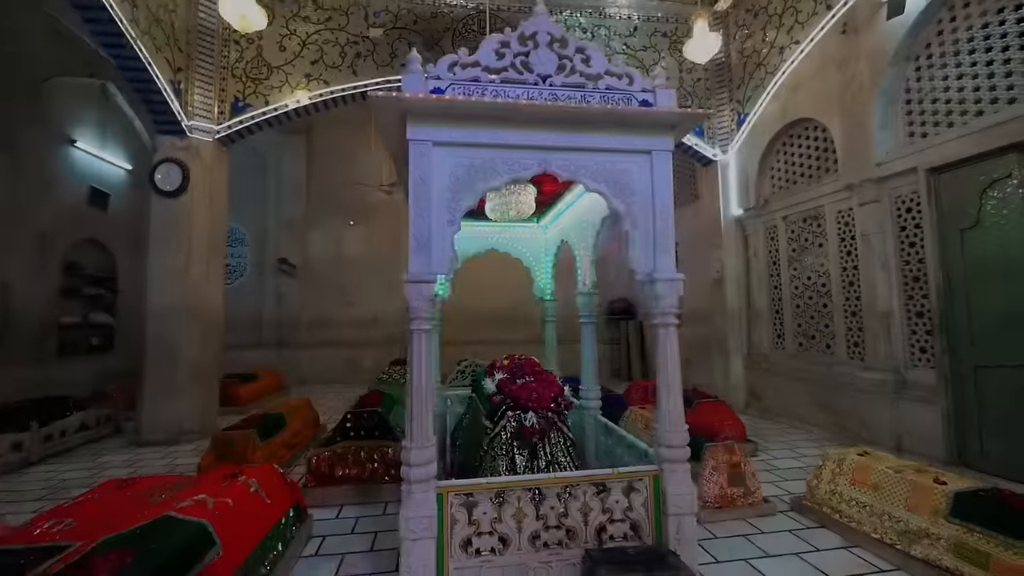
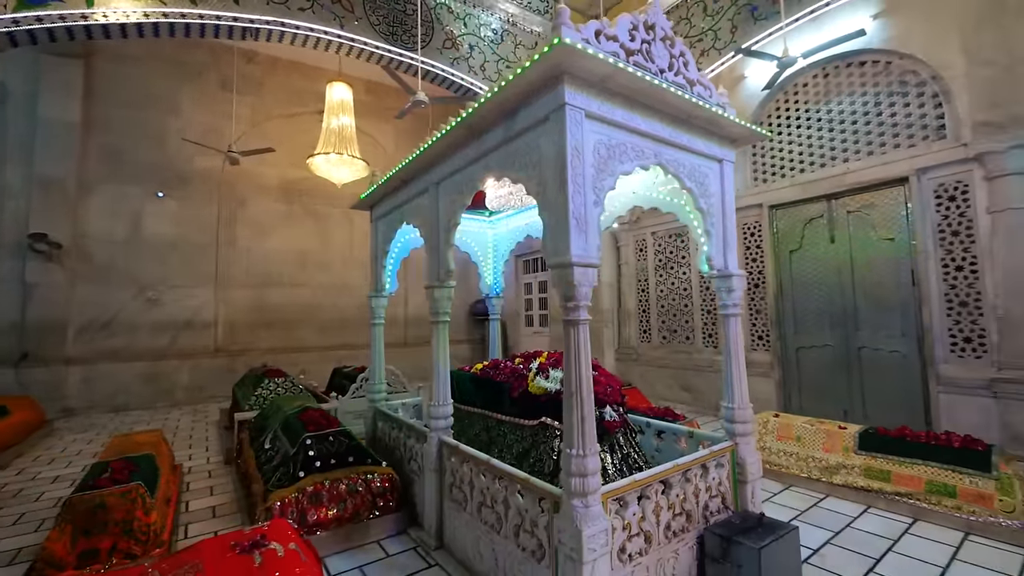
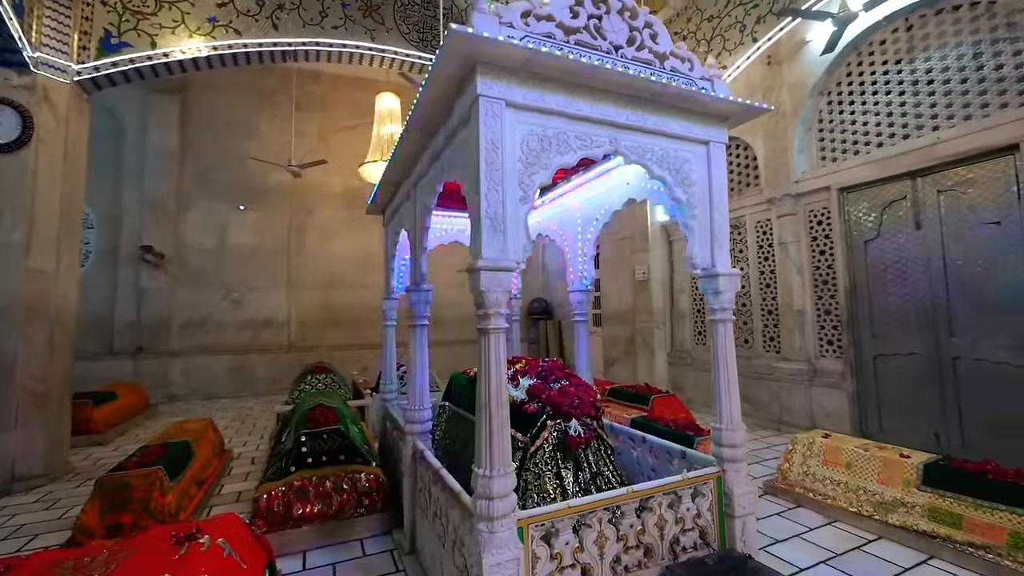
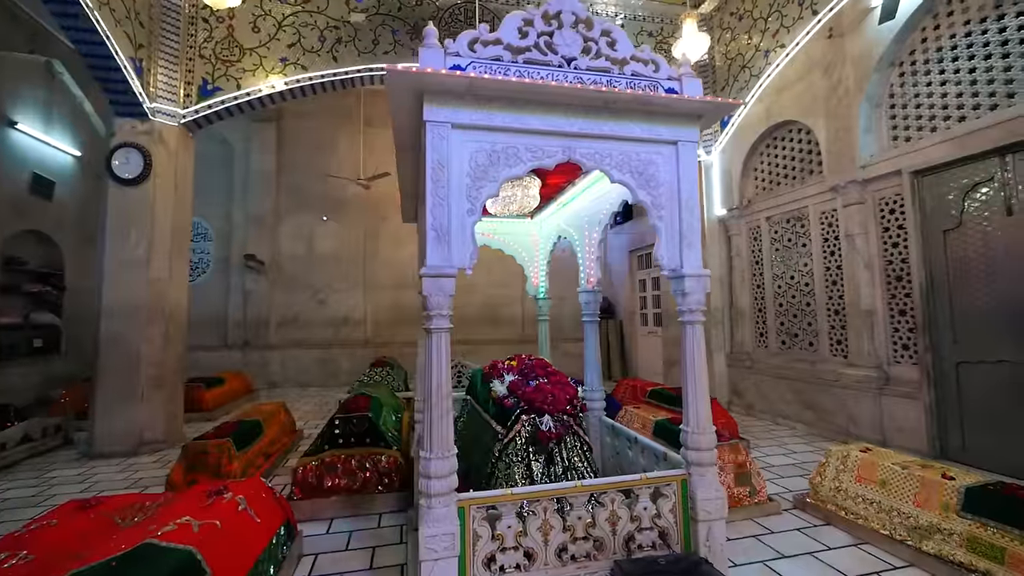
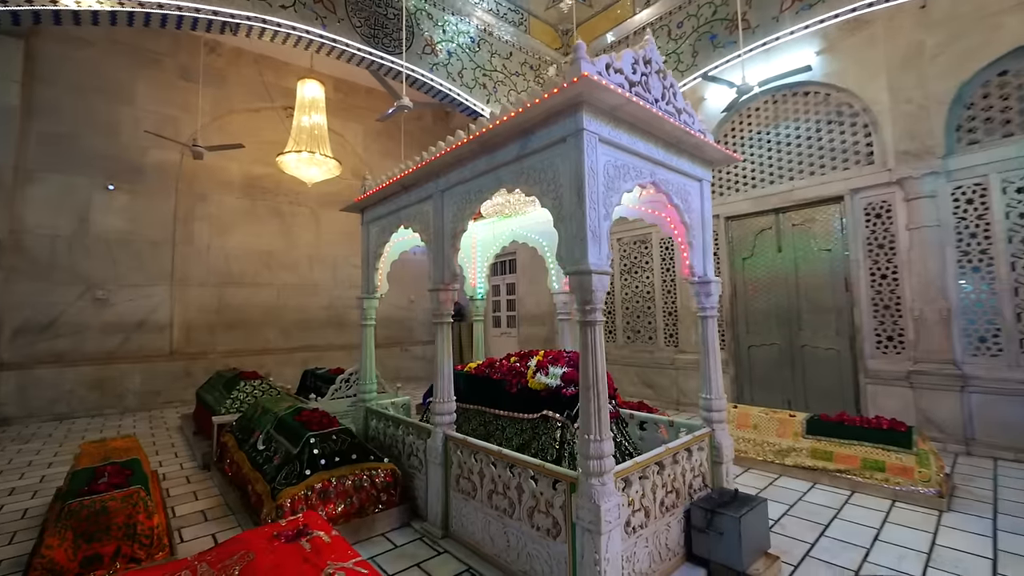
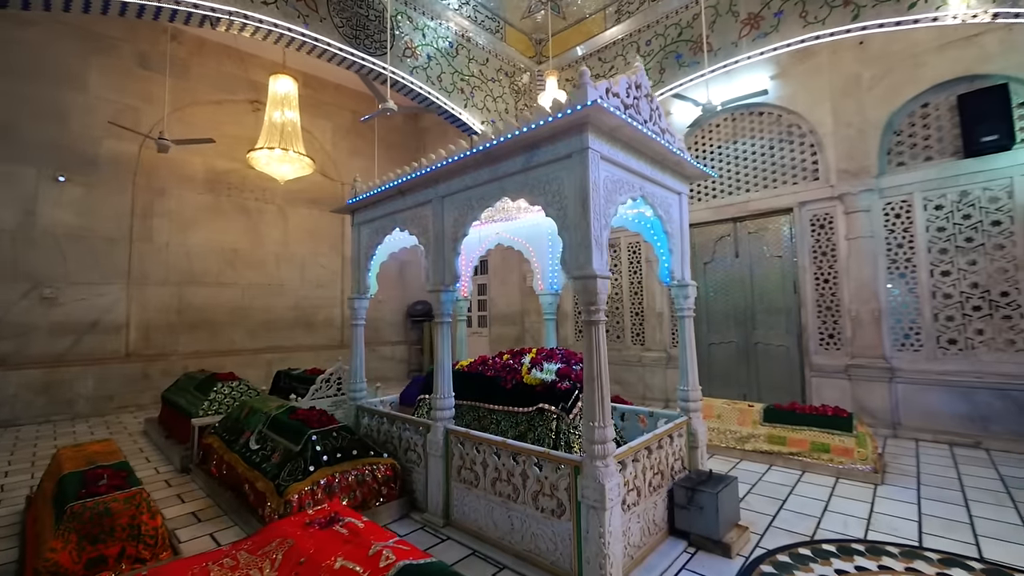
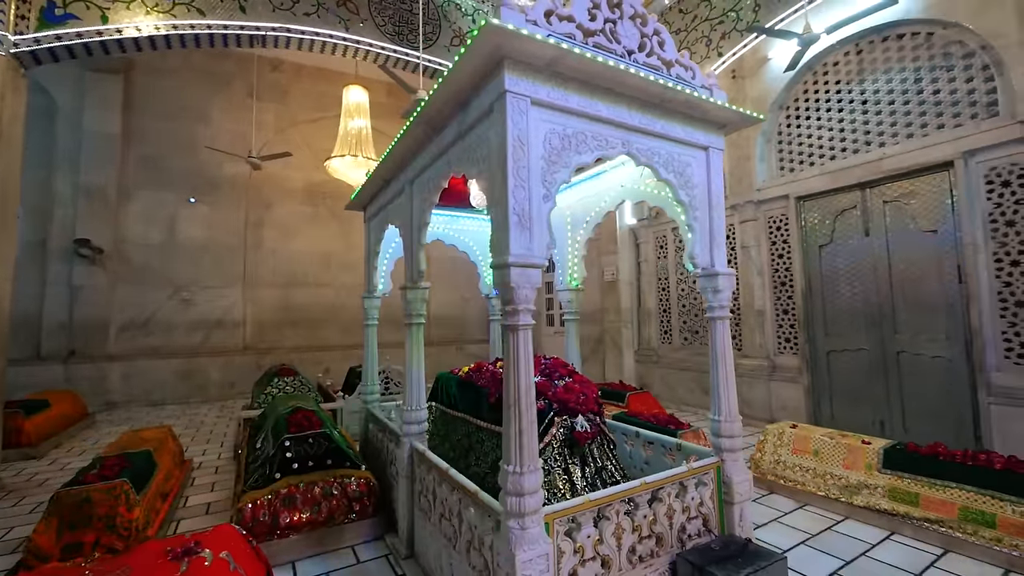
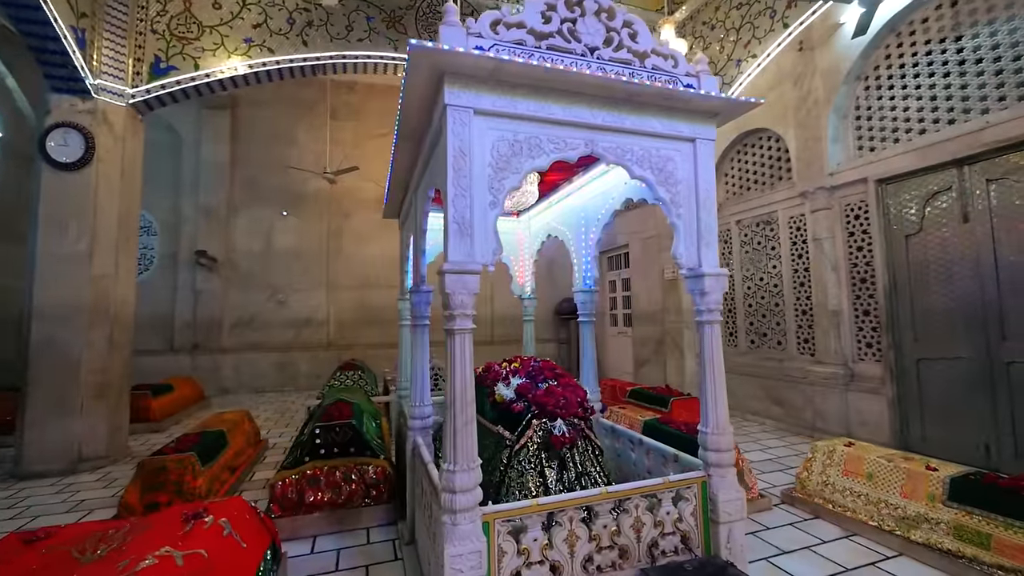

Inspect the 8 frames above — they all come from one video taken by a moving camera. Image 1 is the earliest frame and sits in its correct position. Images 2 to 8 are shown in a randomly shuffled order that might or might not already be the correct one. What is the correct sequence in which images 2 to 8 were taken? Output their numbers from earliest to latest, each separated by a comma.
4, 8, 3, 7, 2, 5, 6
